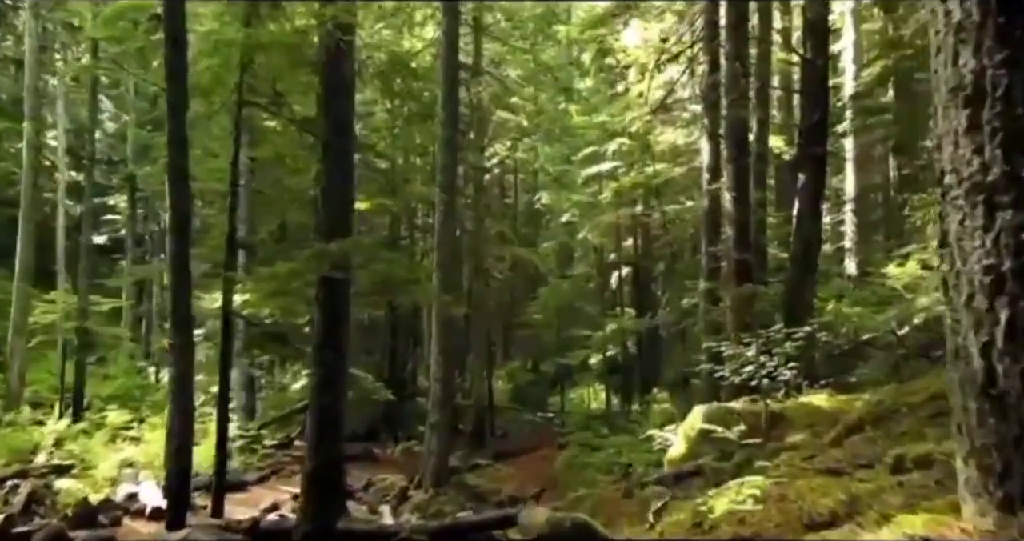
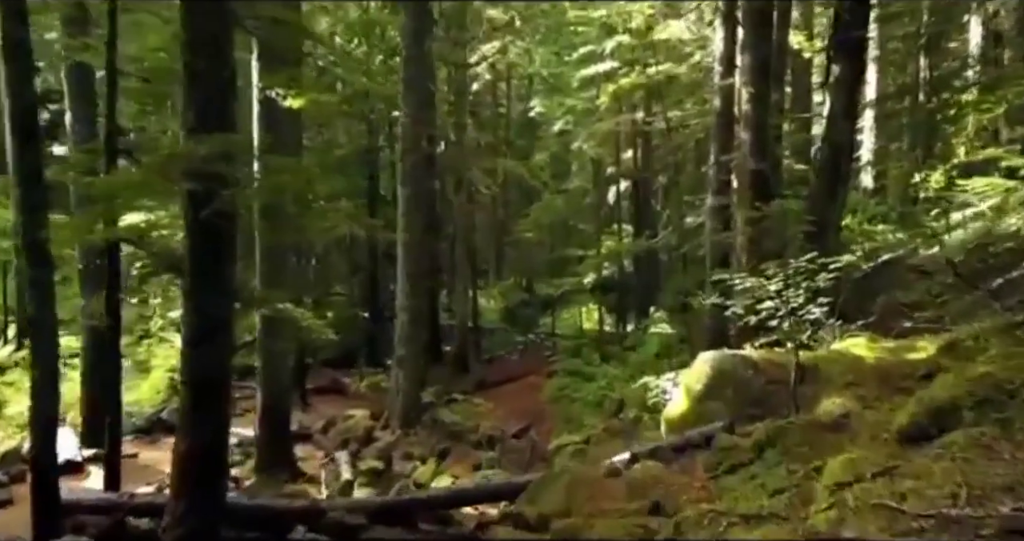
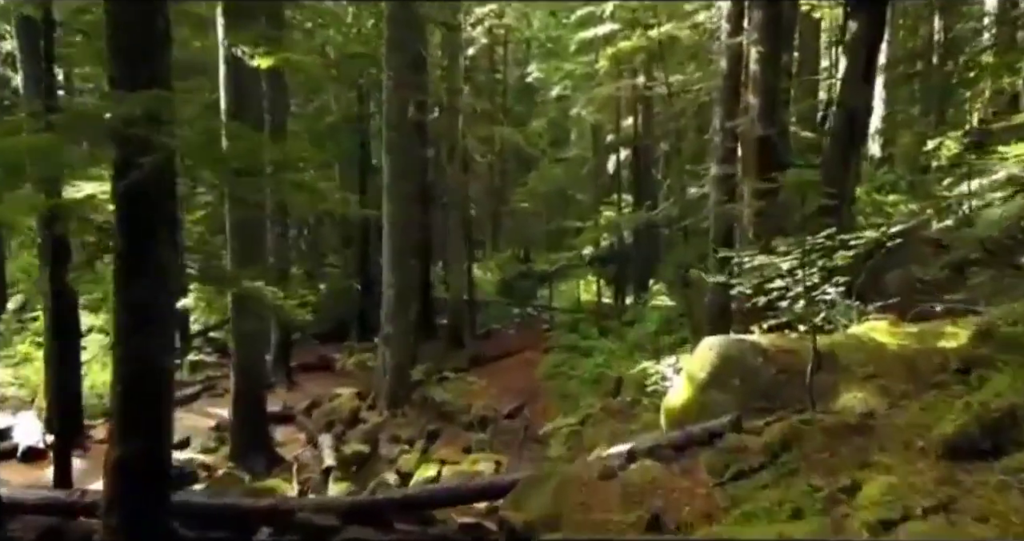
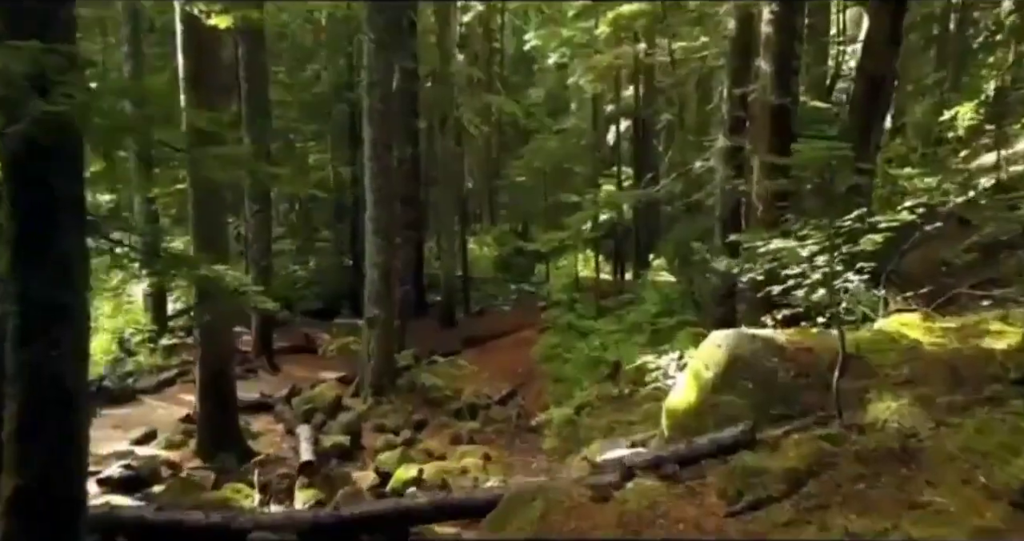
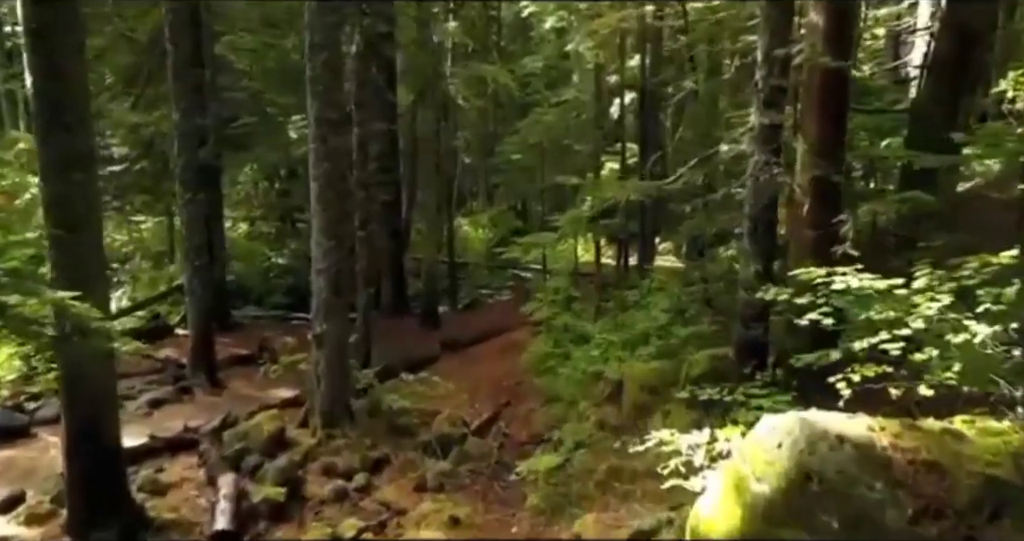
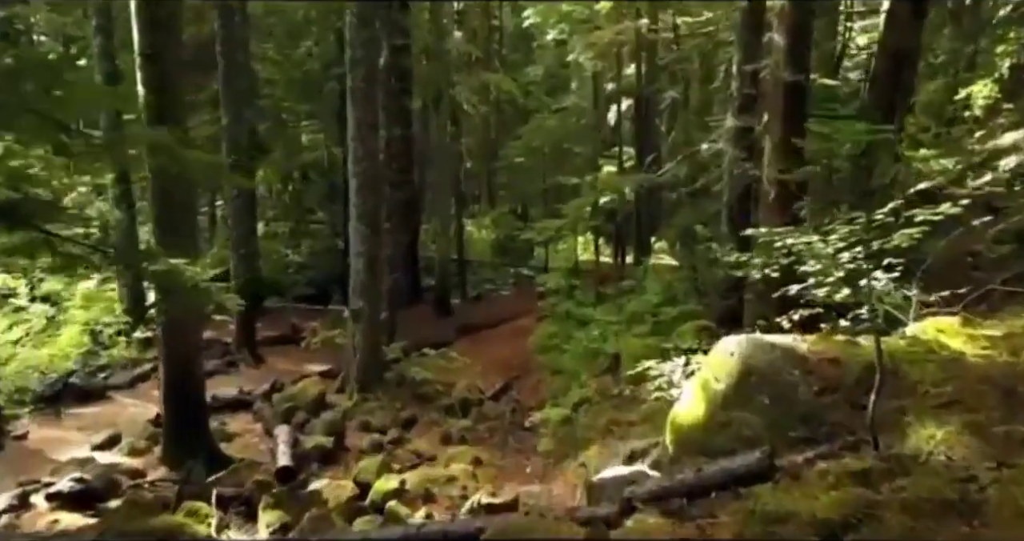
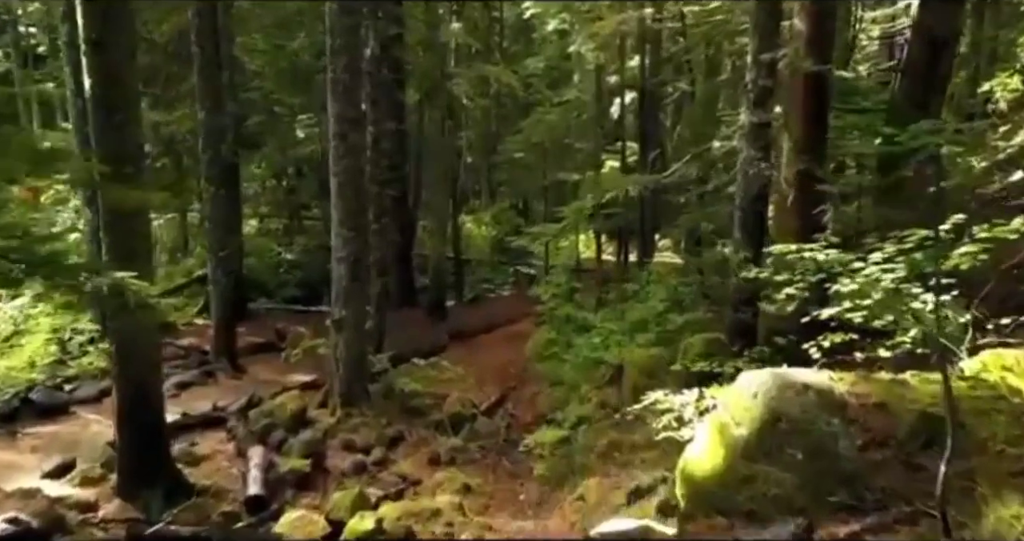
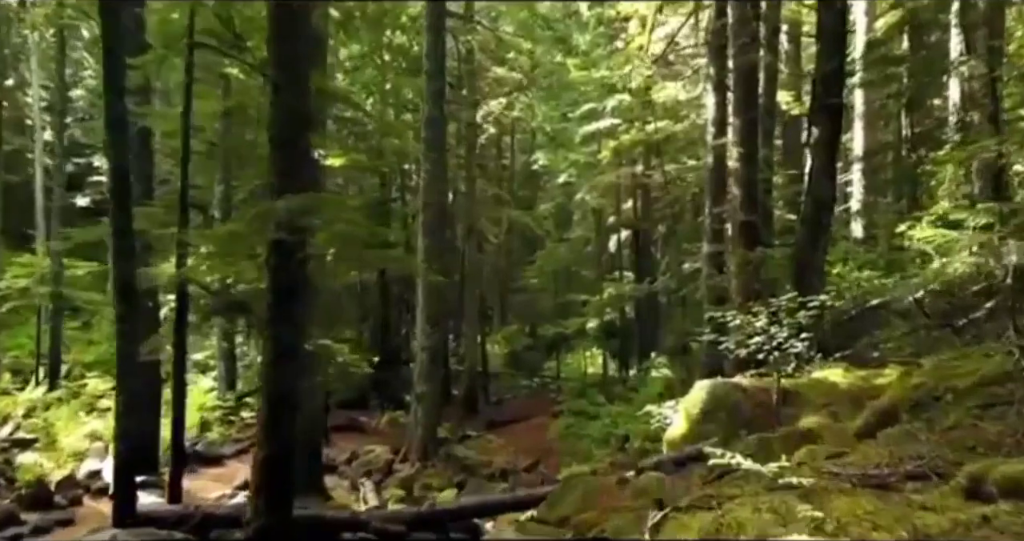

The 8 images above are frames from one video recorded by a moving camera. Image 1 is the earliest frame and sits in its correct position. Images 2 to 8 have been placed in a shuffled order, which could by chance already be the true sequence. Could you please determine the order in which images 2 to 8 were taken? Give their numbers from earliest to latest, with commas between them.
8, 2, 3, 4, 6, 7, 5
